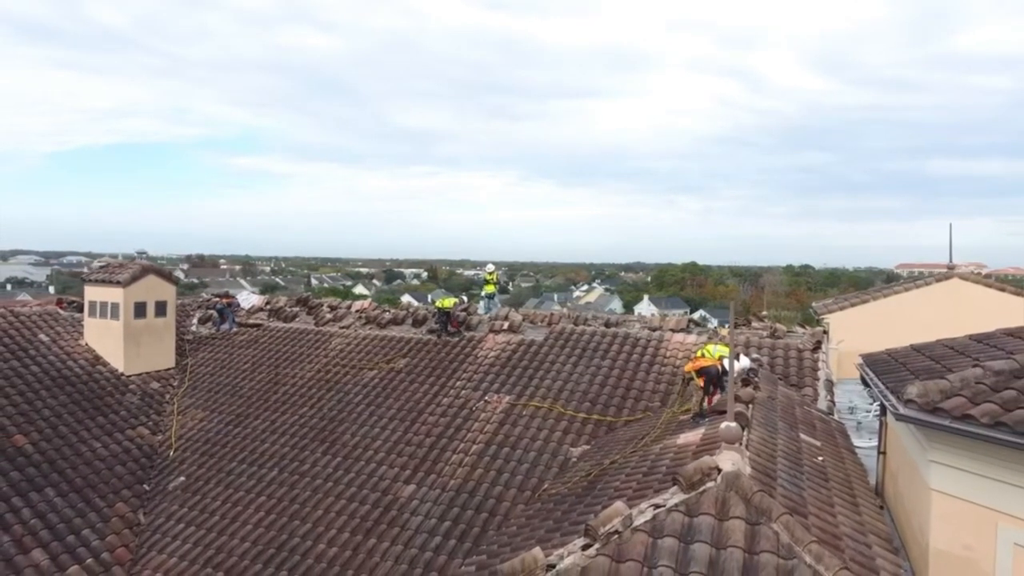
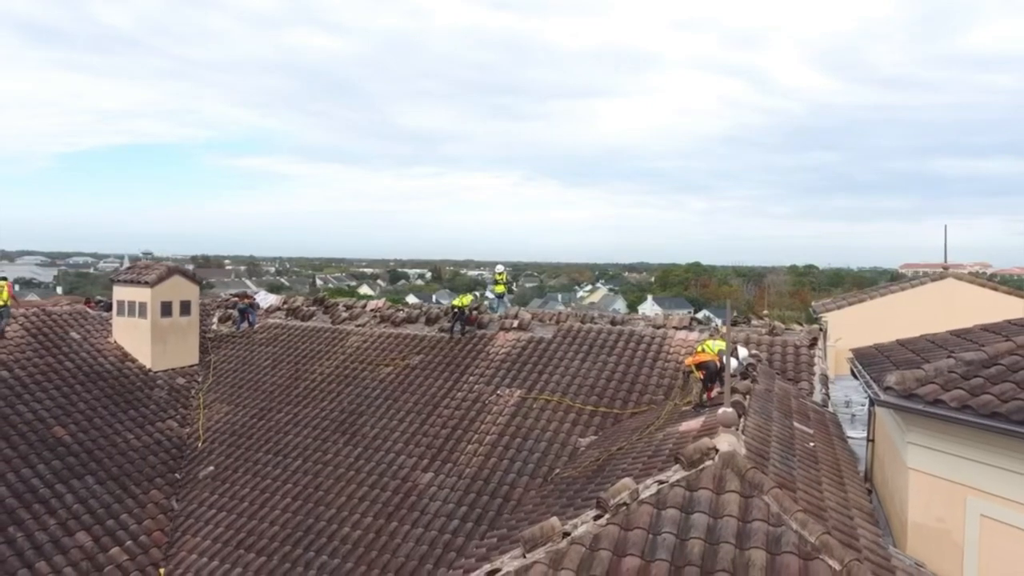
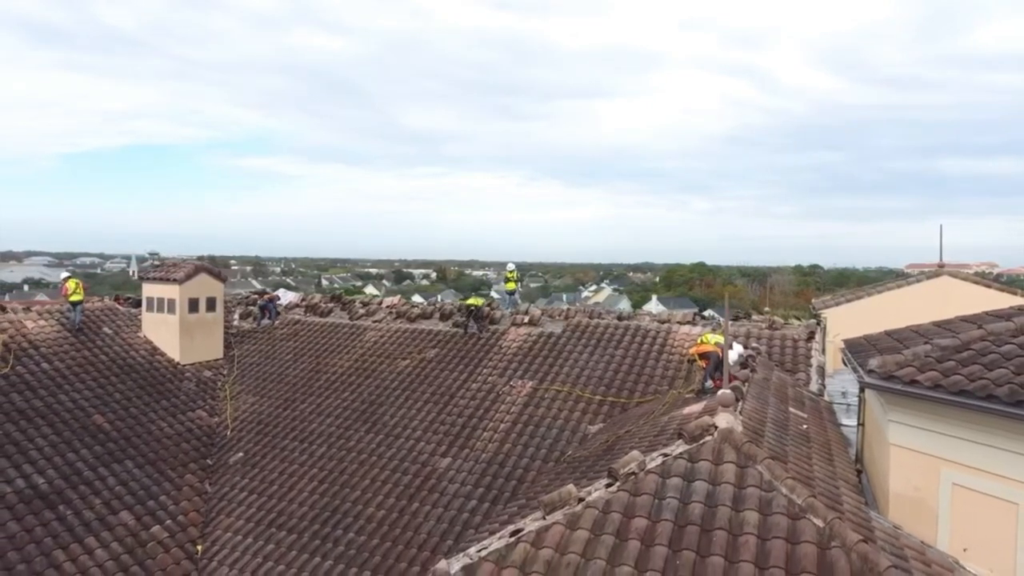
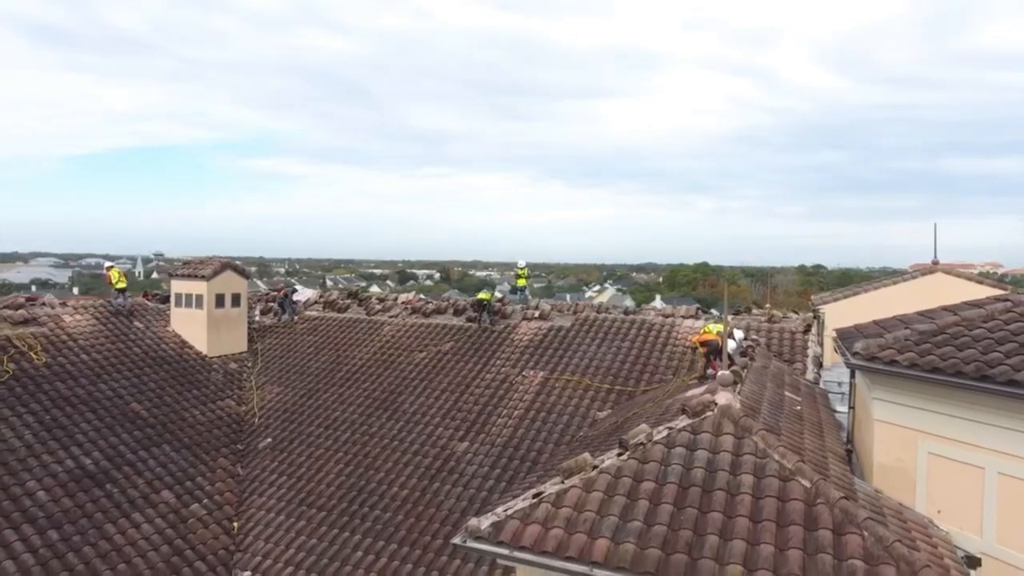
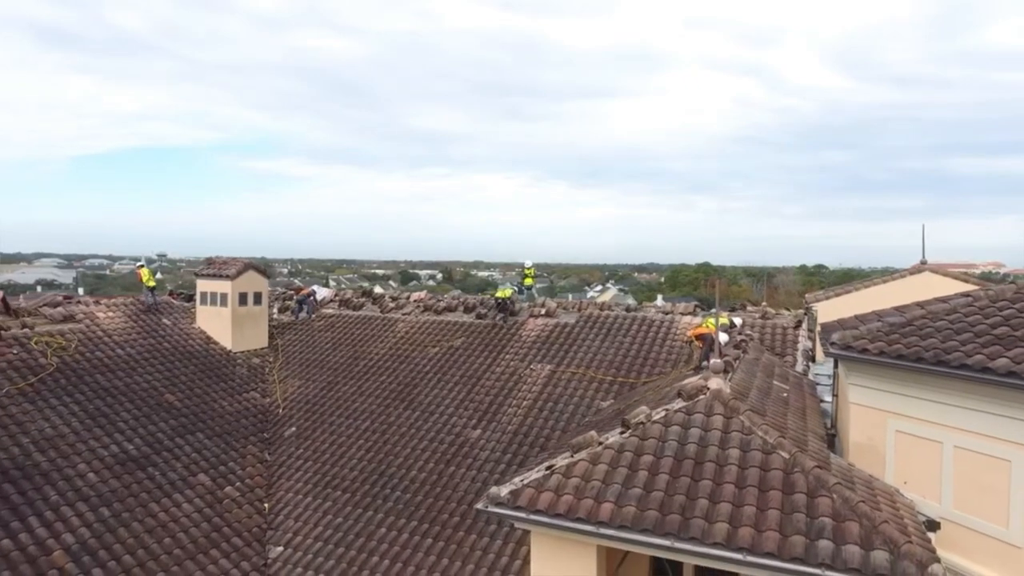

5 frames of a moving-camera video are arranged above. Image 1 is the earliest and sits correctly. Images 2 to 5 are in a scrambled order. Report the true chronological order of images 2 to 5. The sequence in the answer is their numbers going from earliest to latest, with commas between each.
2, 3, 4, 5
